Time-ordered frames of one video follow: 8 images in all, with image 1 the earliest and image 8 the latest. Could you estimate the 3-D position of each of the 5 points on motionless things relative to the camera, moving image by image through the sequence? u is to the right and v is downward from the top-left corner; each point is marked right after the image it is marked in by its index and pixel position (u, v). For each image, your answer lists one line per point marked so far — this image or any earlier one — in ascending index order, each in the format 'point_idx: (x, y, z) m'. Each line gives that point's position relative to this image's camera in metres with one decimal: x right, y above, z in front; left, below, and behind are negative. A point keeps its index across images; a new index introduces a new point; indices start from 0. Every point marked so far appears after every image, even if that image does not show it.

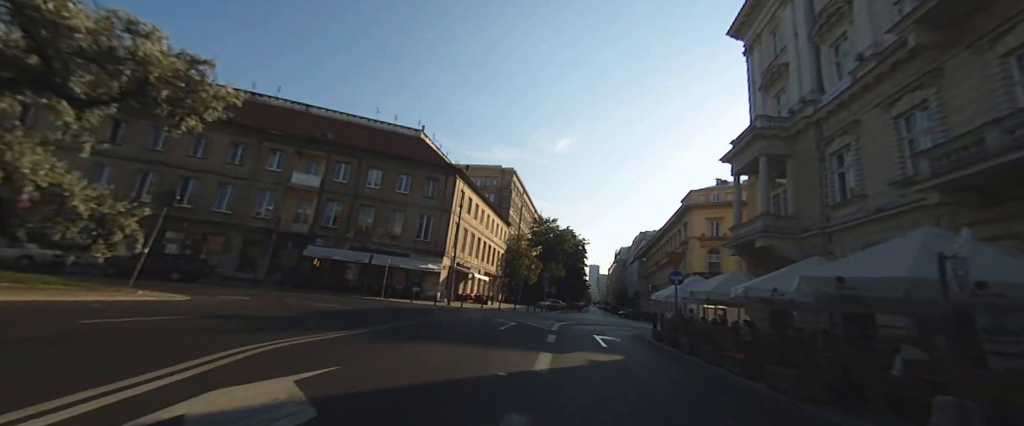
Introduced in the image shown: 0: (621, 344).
0: (+4.4, -5.2, +15.3) m
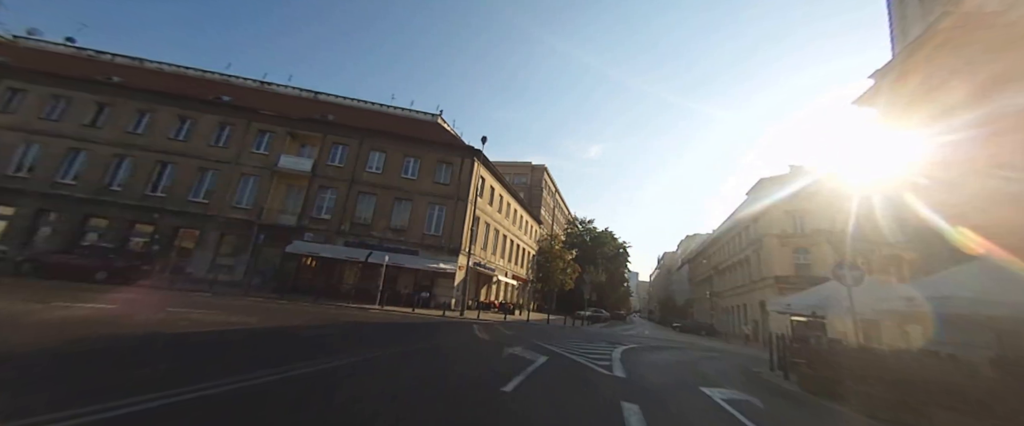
0: (+4.9, -3.7, +7.2) m
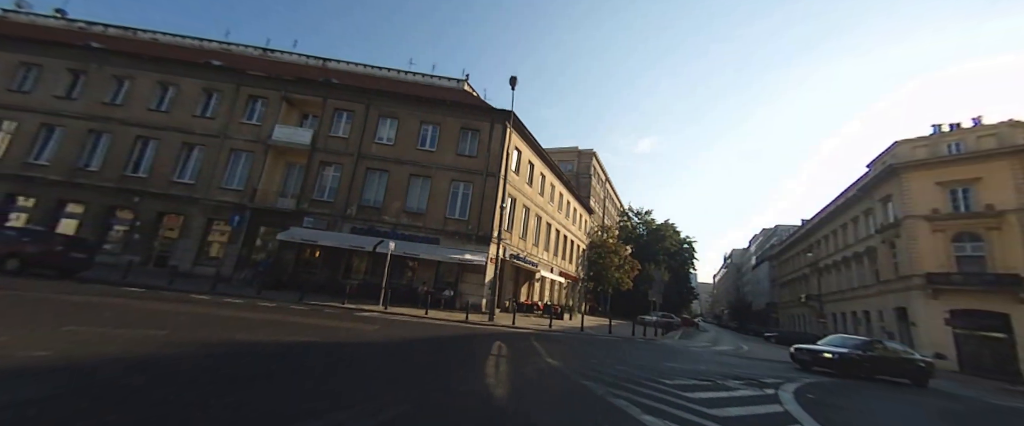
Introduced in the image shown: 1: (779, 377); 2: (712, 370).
0: (+5.0, -2.1, +0.1) m
1: (+6.4, -4.0, +9.1) m
2: (+4.7, -3.8, +9.2) m
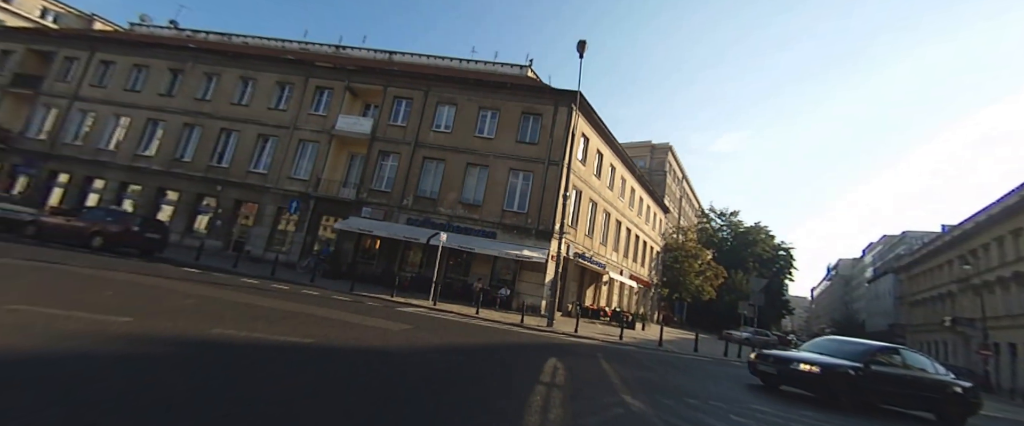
0: (+4.5, -1.8, -2.8) m
1: (+7.3, -3.7, +5.8) m
2: (+5.7, -3.5, +6.2) m
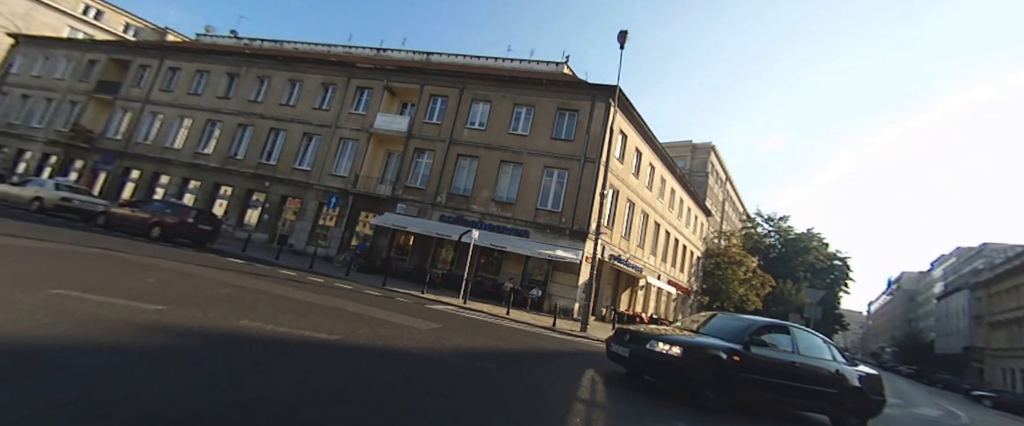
0: (+4.0, -1.7, -3.6) m
1: (+7.6, -3.7, +4.7) m
2: (+6.1, -3.5, +5.3) m
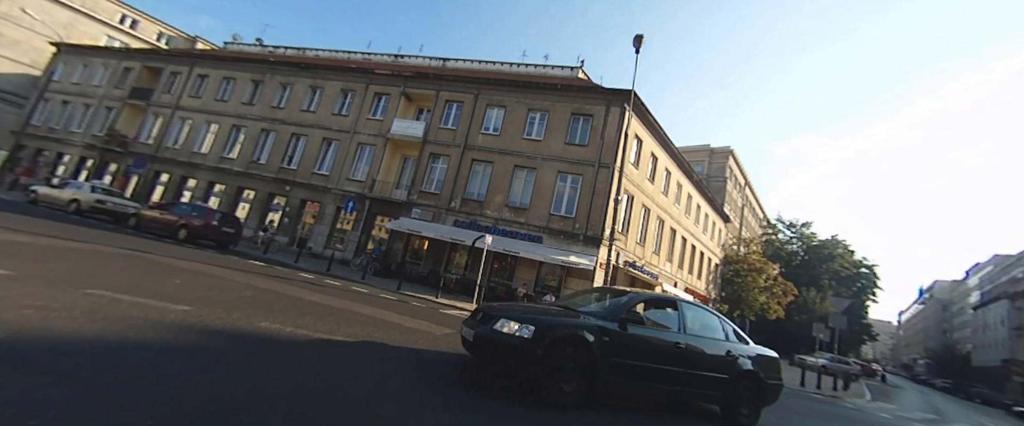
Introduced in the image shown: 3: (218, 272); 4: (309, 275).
0: (+3.8, -1.8, -3.7) m
1: (+7.7, -3.9, +4.4) m
2: (+6.1, -3.7, +5.1) m
3: (-9.1, -1.8, +11.9) m
4: (-8.1, -2.5, +15.4) m
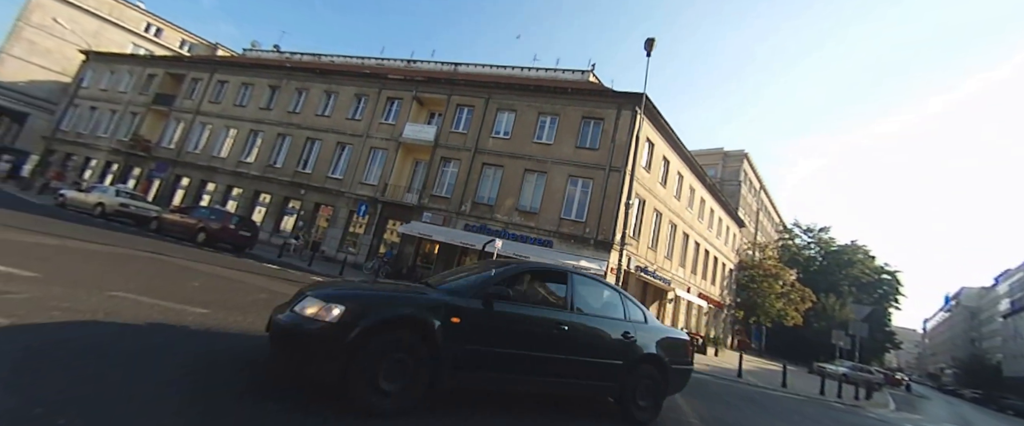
0: (+3.6, -1.8, -3.8) m
1: (+7.7, -4.0, +4.2) m
2: (+6.2, -3.8, +4.9) m
3: (-8.9, -1.9, +12.2) m
4: (-7.7, -2.6, +15.6) m
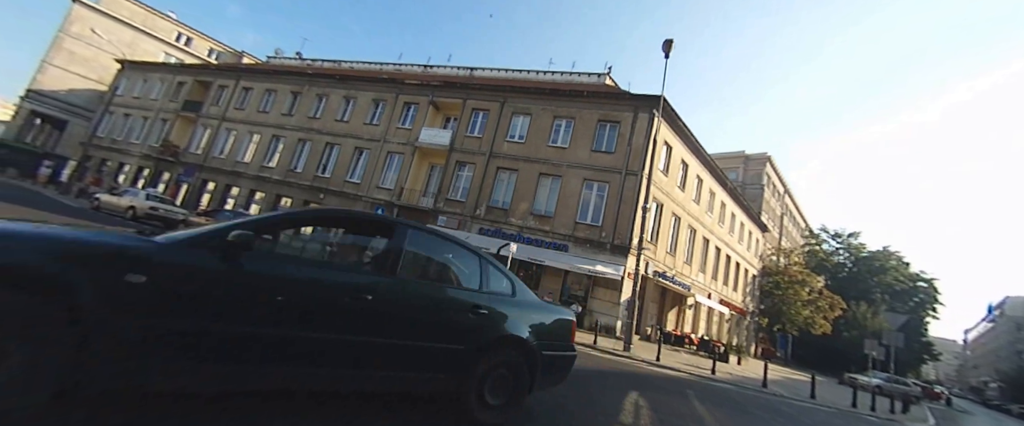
0: (+3.3, -1.8, -4.1) m
1: (+7.8, -4.0, +3.7) m
2: (+6.3, -3.8, +4.4) m
3: (-8.4, -2.1, +12.4) m
4: (-7.2, -2.8, +15.8) m
